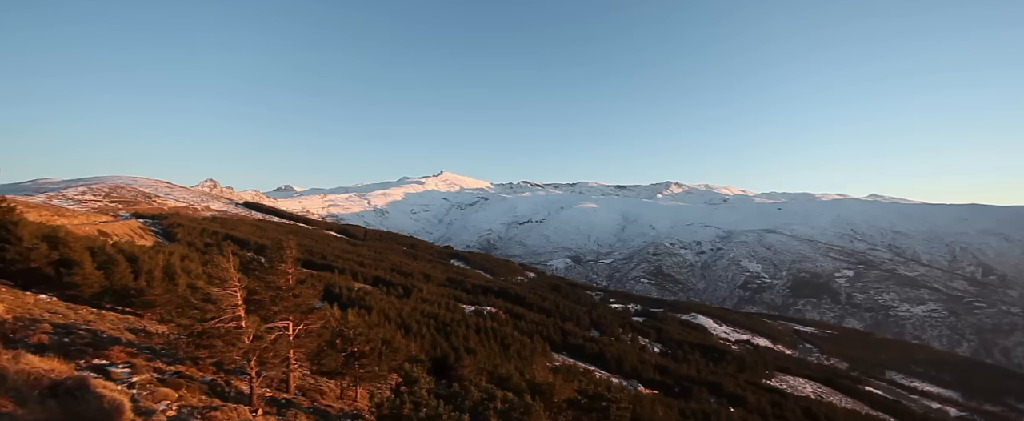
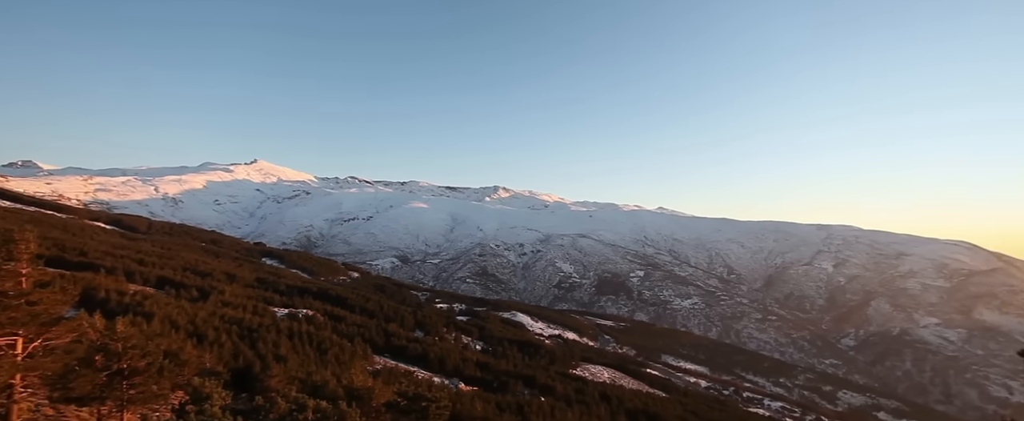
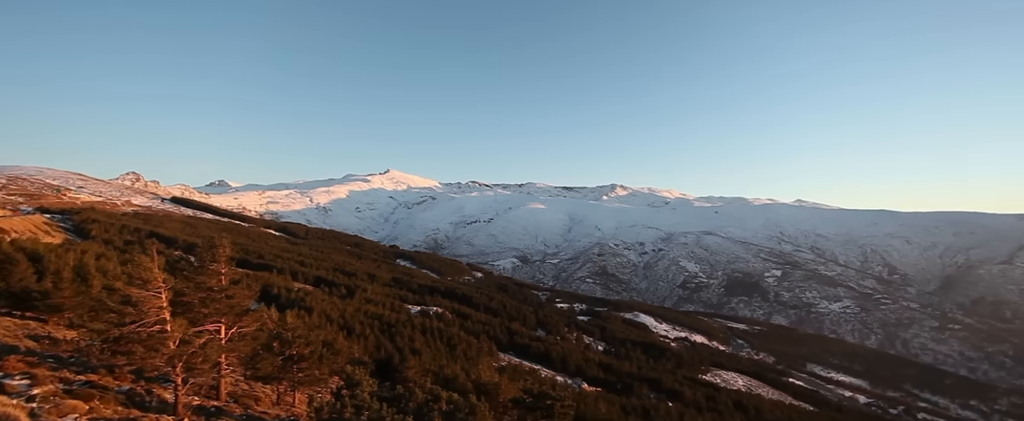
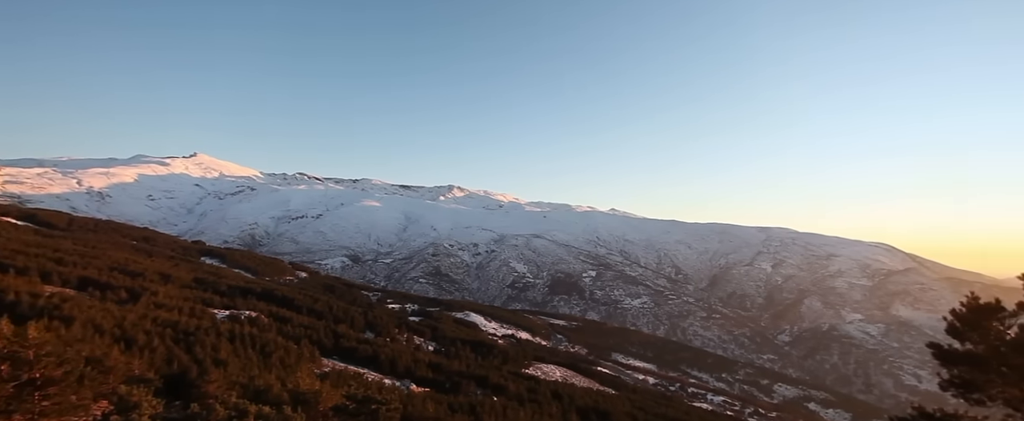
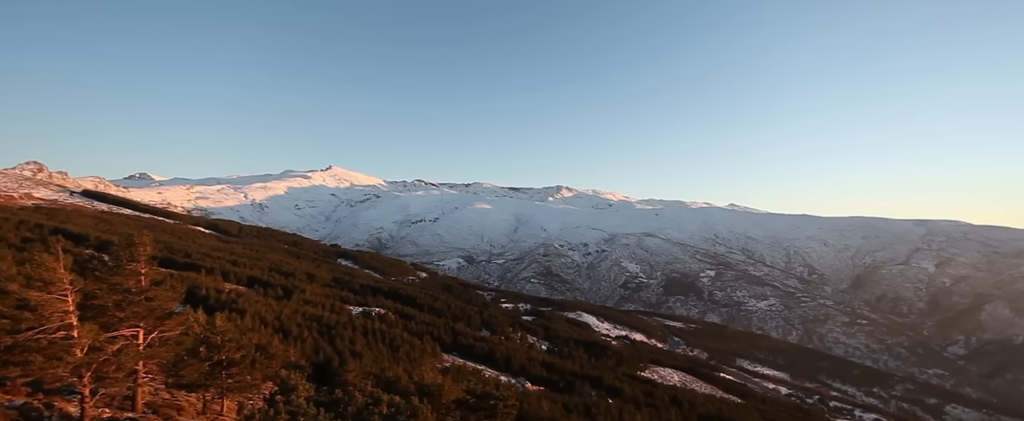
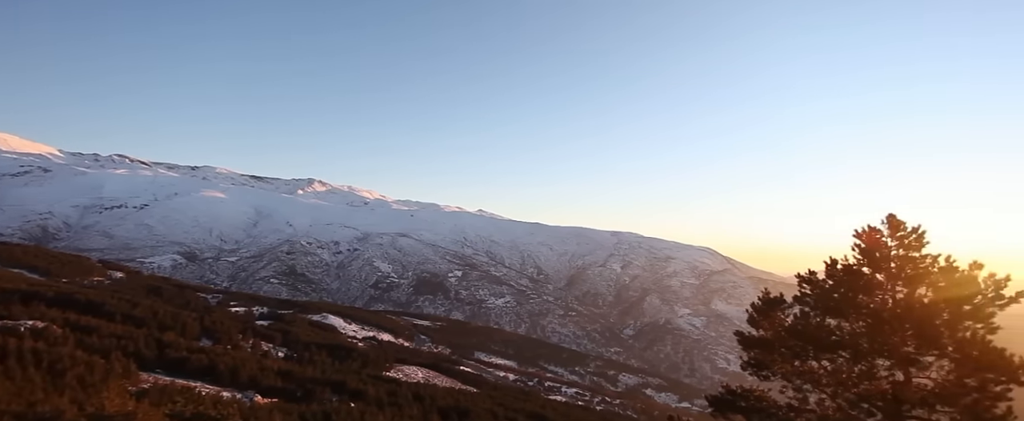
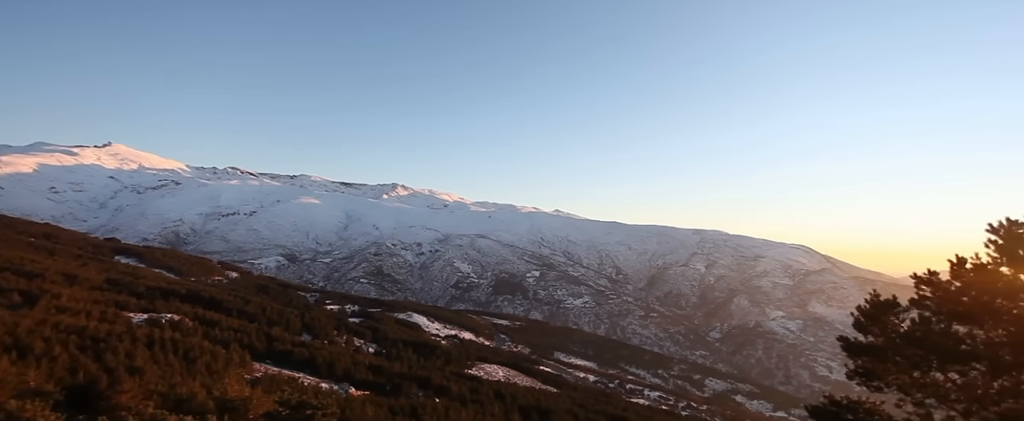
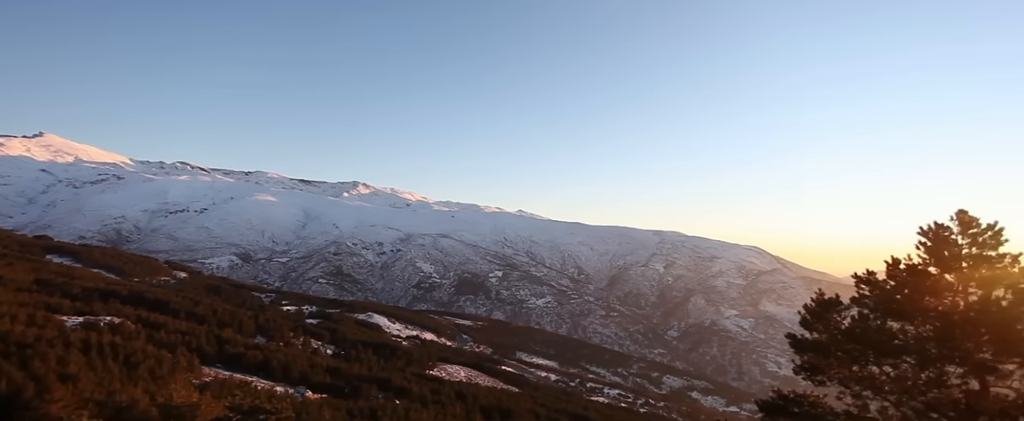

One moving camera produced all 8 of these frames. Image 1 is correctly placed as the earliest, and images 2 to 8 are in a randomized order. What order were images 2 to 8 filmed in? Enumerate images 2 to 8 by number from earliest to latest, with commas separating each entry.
3, 5, 2, 4, 7, 8, 6
